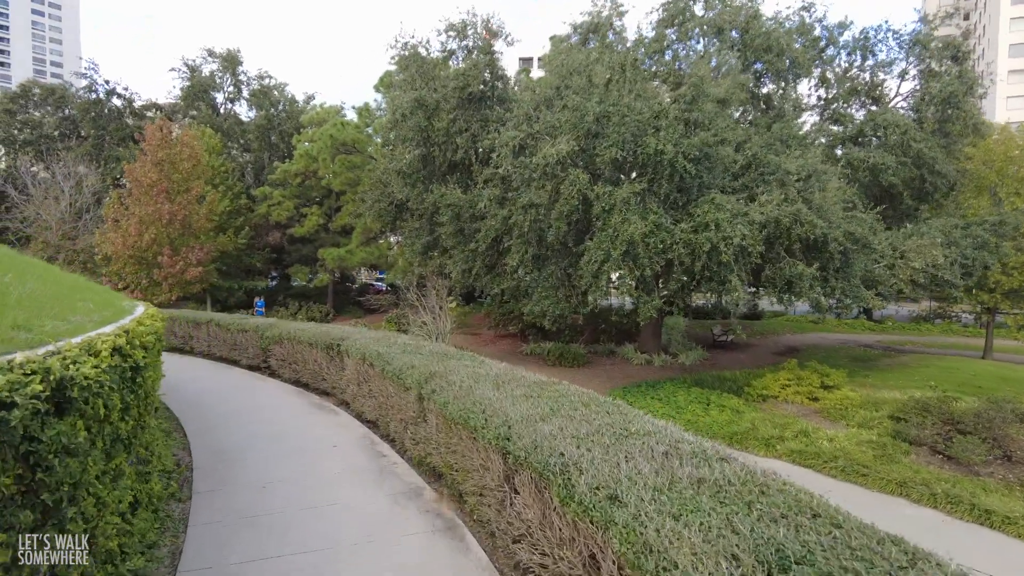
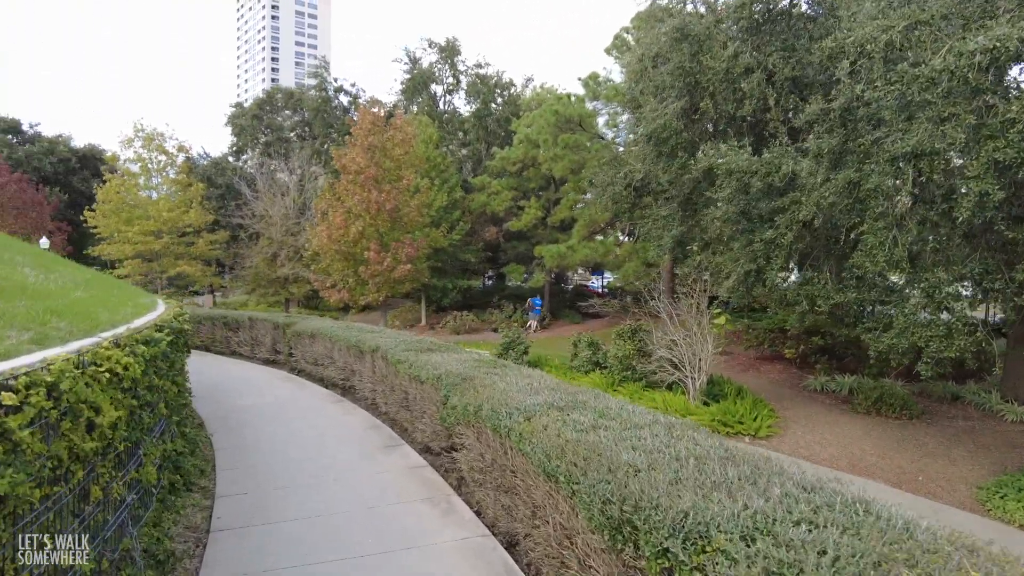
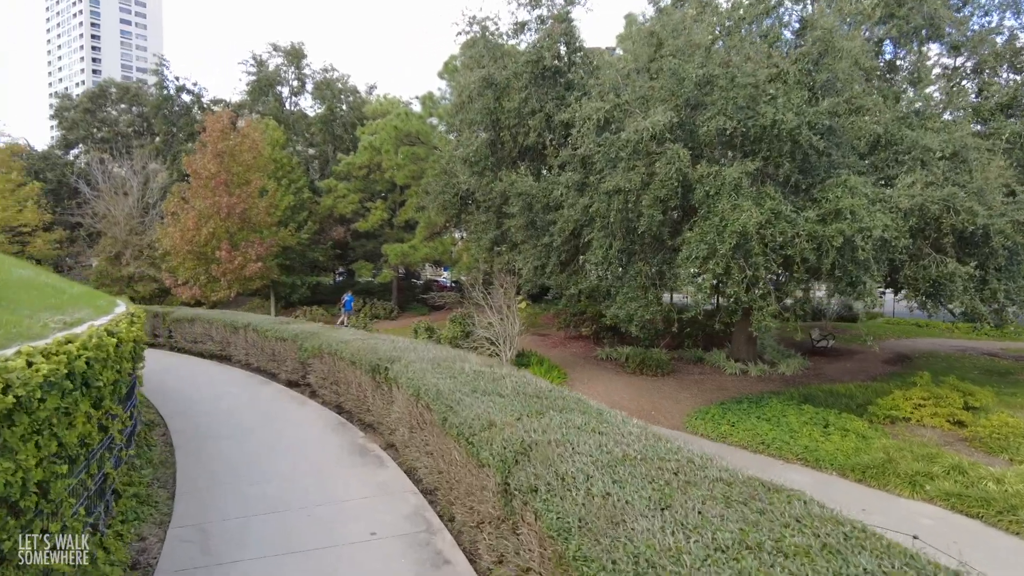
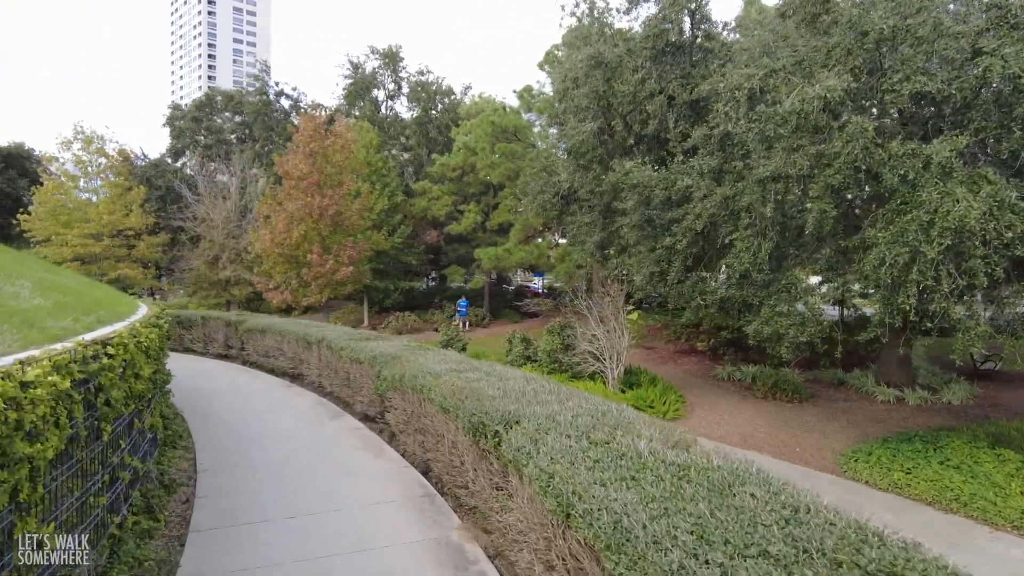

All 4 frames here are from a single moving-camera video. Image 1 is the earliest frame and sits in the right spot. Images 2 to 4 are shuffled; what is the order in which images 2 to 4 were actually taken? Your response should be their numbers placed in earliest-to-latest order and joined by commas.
3, 4, 2
